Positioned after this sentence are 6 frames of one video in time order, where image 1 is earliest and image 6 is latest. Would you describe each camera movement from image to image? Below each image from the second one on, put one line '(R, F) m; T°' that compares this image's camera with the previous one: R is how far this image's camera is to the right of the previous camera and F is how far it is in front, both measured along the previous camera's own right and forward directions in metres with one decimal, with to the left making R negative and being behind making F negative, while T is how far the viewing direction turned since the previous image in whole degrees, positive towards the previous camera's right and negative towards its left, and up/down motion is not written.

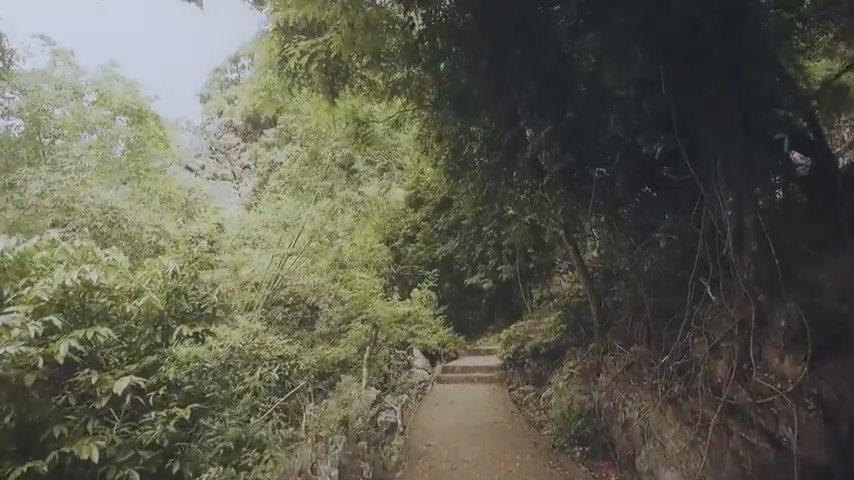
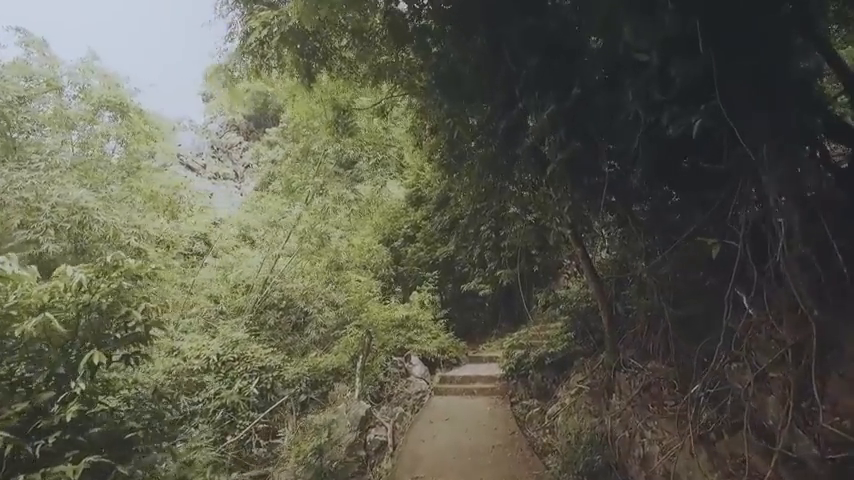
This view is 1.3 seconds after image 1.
(+0.1, +0.4) m; -1°
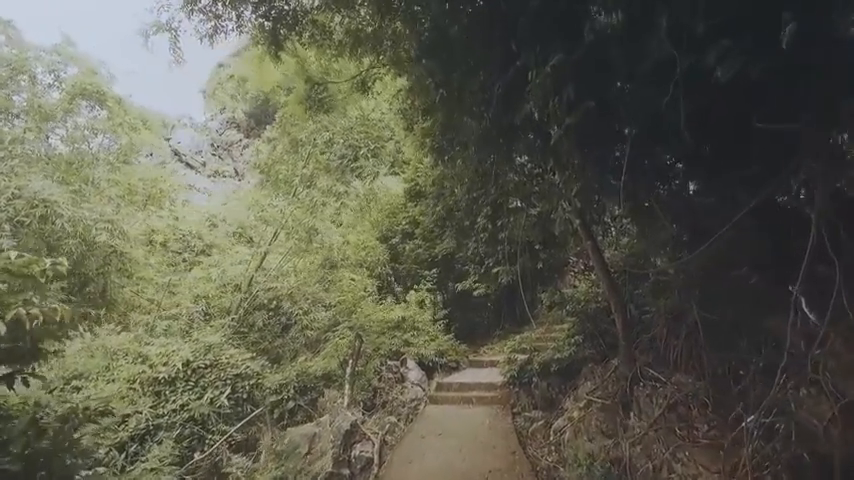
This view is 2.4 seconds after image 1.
(+0.1, +0.4) m; -1°
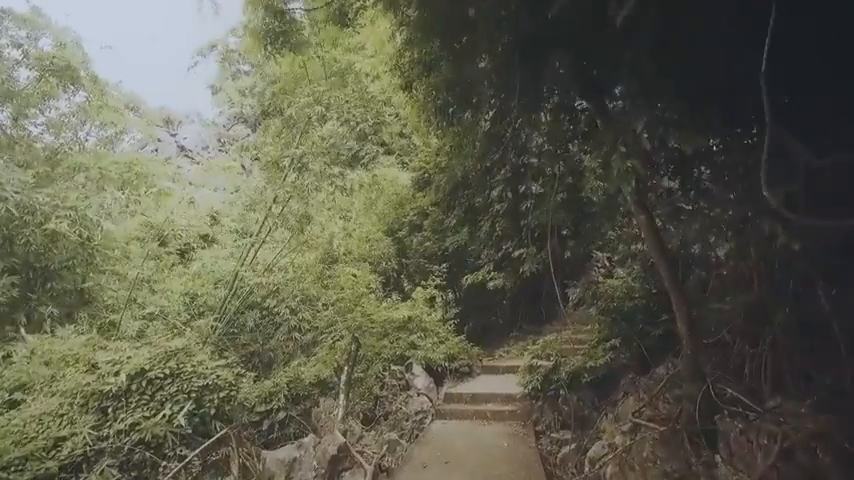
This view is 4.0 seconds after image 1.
(+0.1, +0.7) m; -1°
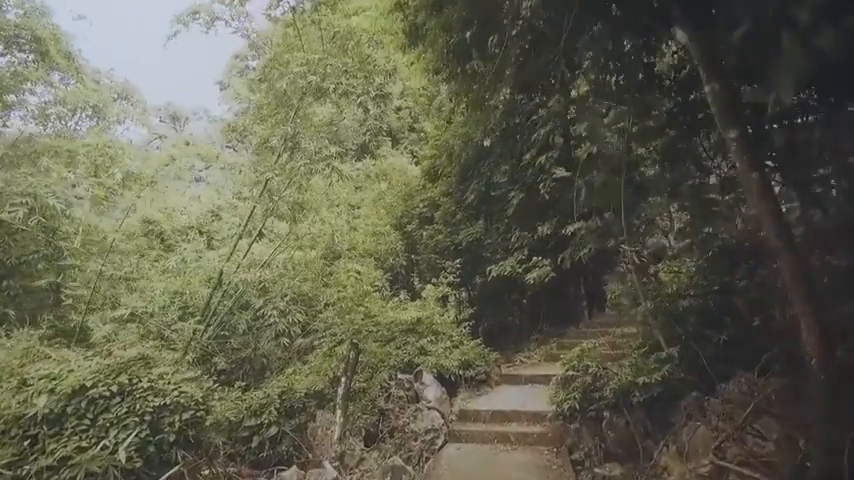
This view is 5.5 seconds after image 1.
(0.0, +0.6) m; -1°
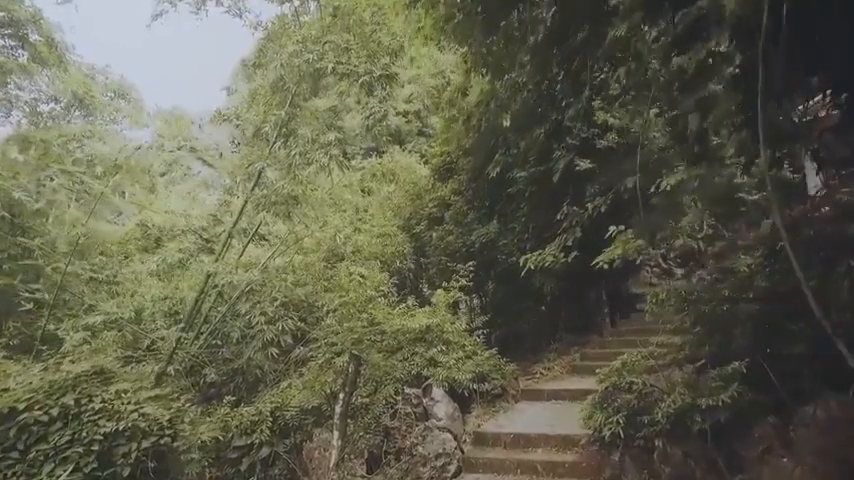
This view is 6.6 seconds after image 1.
(0.0, +0.5) m; -1°
